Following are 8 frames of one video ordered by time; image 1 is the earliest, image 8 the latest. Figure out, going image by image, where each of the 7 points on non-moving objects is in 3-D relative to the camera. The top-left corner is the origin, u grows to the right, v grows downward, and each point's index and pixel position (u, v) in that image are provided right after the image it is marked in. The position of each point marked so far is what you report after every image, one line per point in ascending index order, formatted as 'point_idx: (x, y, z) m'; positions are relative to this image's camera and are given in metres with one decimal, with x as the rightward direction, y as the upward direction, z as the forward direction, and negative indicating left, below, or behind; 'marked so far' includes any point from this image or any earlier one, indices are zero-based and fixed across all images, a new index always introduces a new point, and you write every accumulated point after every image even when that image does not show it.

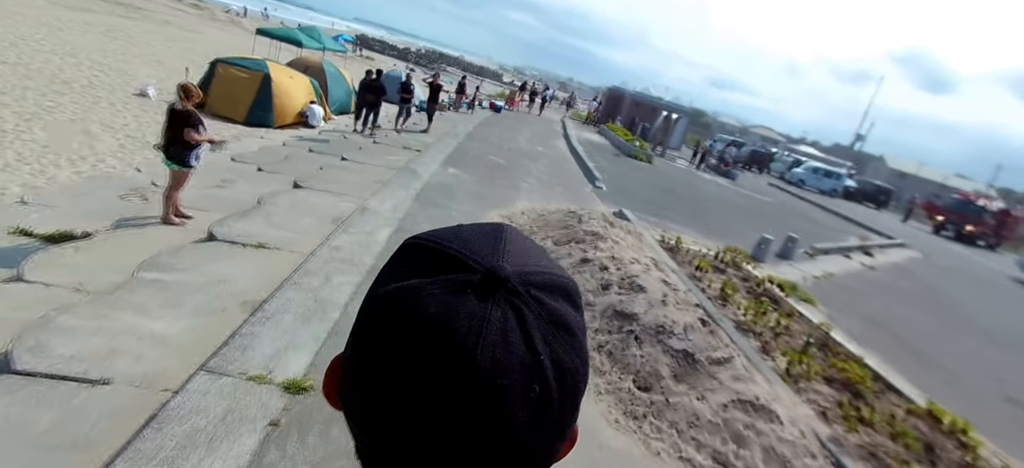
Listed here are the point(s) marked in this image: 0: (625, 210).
0: (+2.3, +0.4, +9.0) m
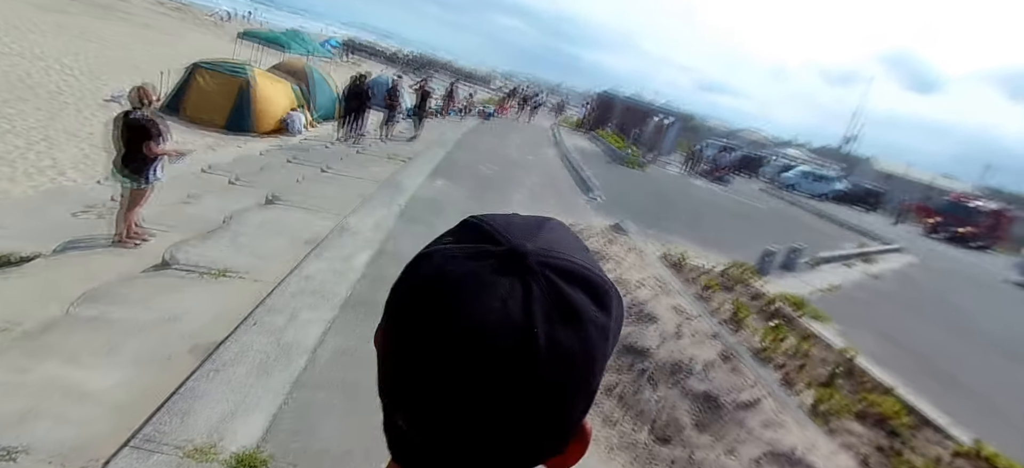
0: (+2.2, +0.2, +8.6) m
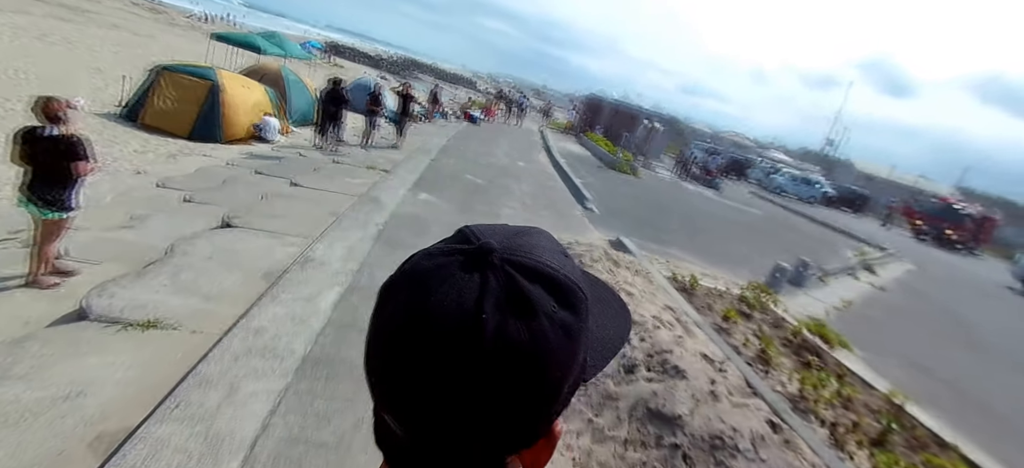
0: (+2.0, -0.1, +7.9) m
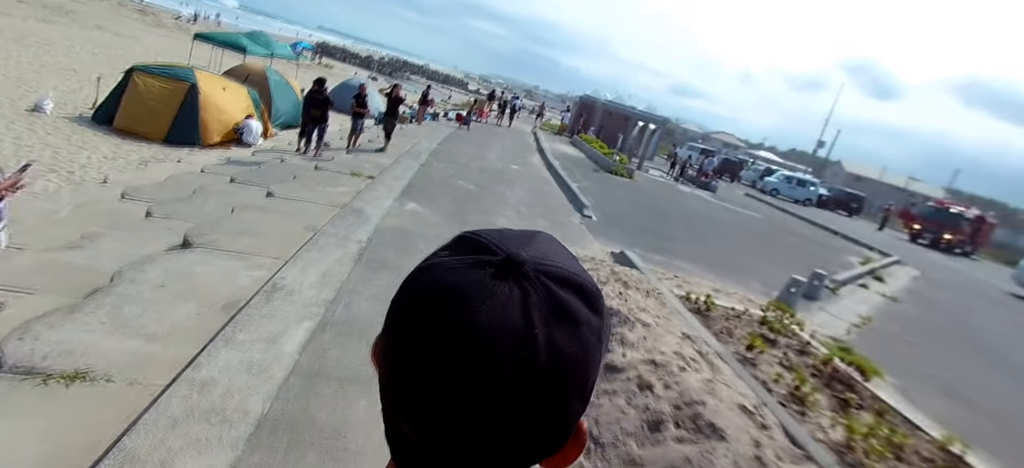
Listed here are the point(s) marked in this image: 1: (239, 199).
0: (+2.0, -0.3, +7.4) m
1: (-4.1, +0.5, +6.7) m
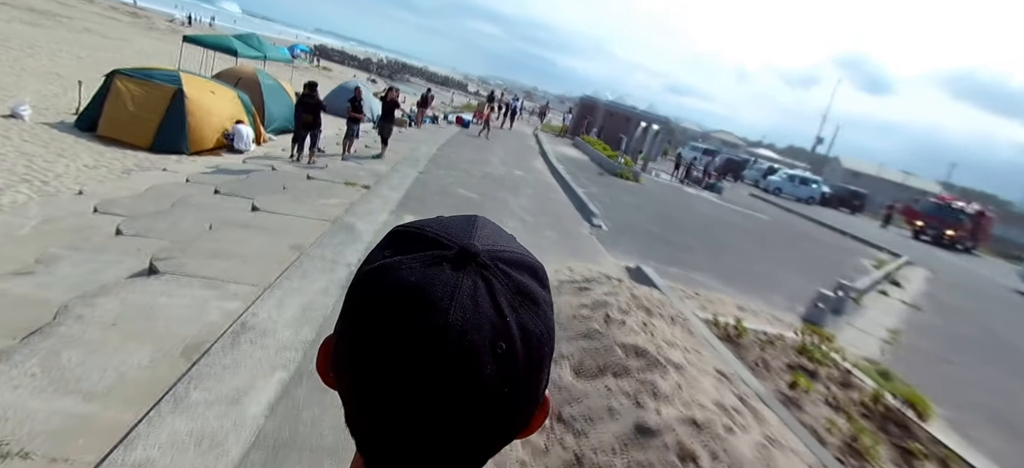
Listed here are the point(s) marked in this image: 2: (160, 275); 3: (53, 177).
0: (+2.0, -0.5, +6.8) m
1: (-4.0, +0.3, +6.1) m
2: (-3.3, -0.4, +4.1) m
3: (-8.3, +1.0, +8.0) m
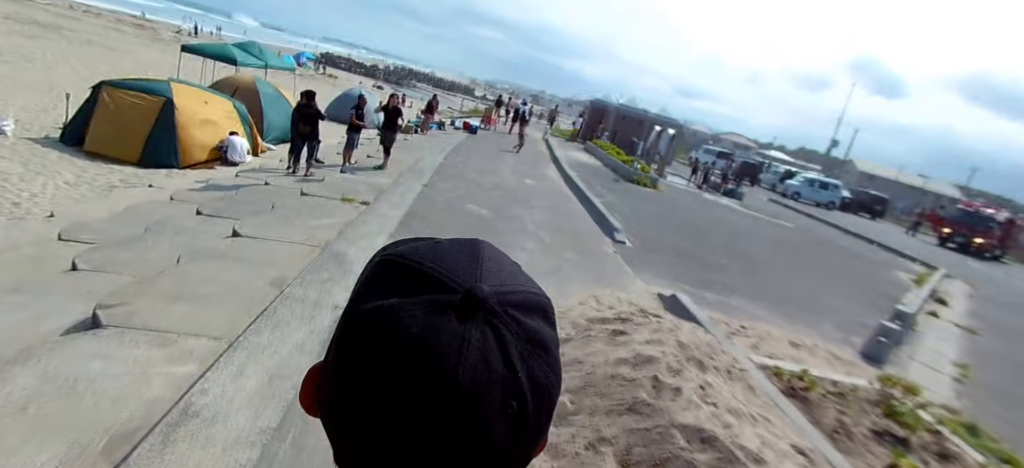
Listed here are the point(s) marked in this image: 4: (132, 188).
0: (+2.3, -0.8, +6.0) m
1: (-3.8, -0.1, +5.4) m
2: (-3.1, -0.7, +3.4) m
3: (-8.1, +0.6, +7.3) m
4: (-7.5, +0.9, +8.6) m
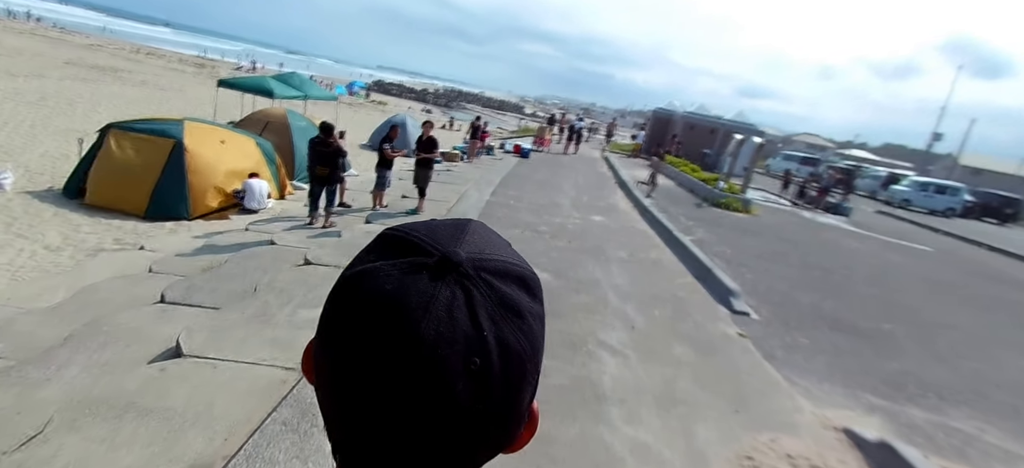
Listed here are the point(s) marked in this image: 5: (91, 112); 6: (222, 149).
0: (+3.0, -1.6, +3.4) m
1: (-3.2, -1.1, +3.6) m
2: (-2.7, -1.6, +1.5) m
3: (-7.2, -0.6, +6.0) m
4: (-6.5, -0.3, +7.3) m
5: (-15.4, +4.8, +16.2) m
6: (-6.4, +2.0, +10.0) m
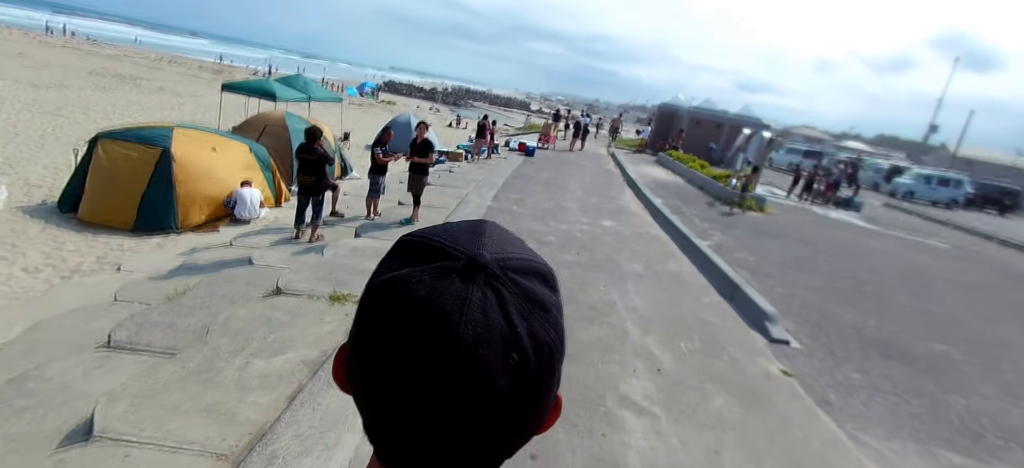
0: (+3.0, -1.8, +2.6) m
1: (-3.2, -1.4, +2.9) m
2: (-2.7, -1.9, +0.8) m
3: (-7.1, -0.9, +5.4) m
4: (-6.4, -0.6, +6.6) m
5: (-15.2, +4.4, +15.7) m
6: (-6.3, +1.7, +9.3) m
